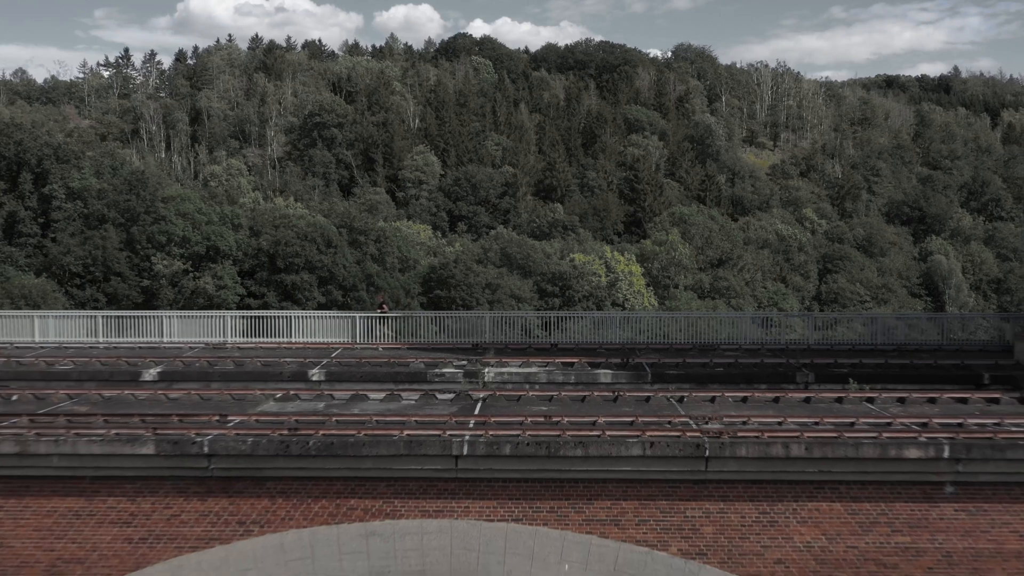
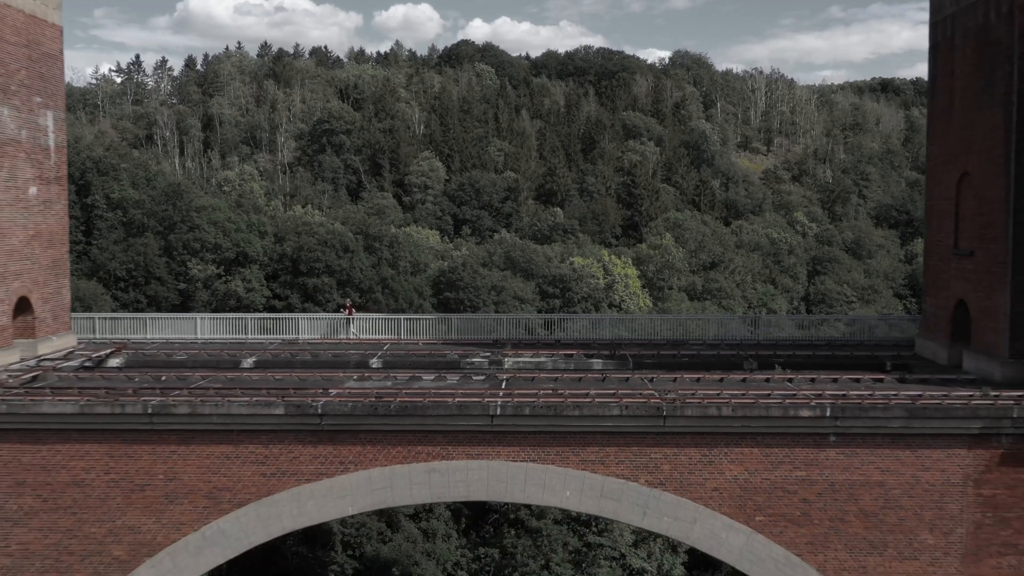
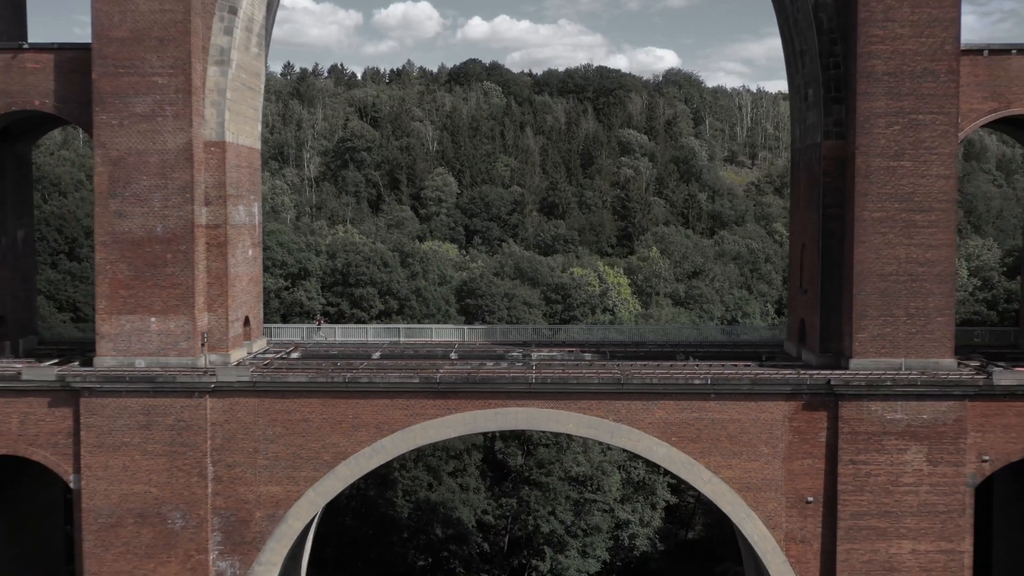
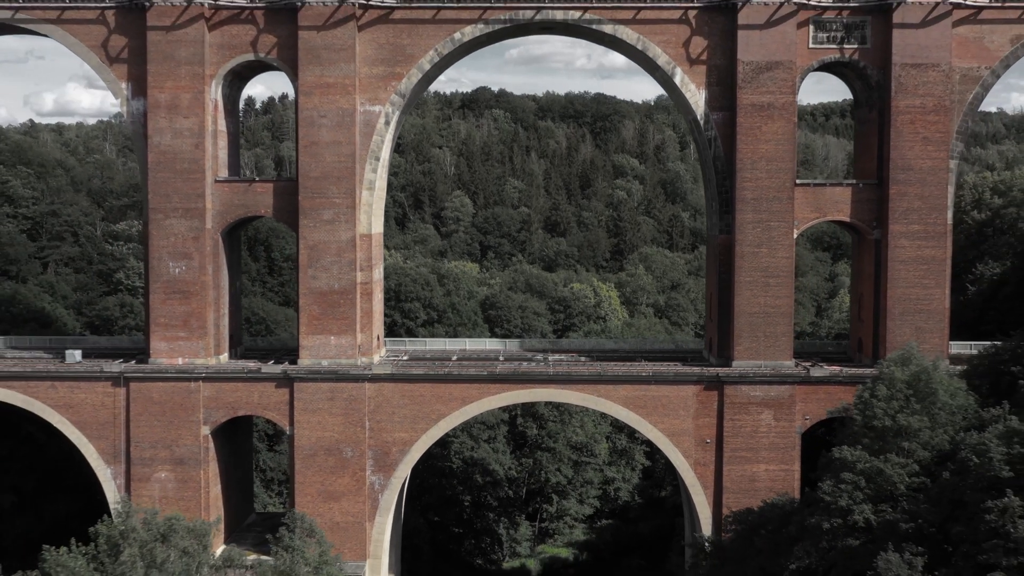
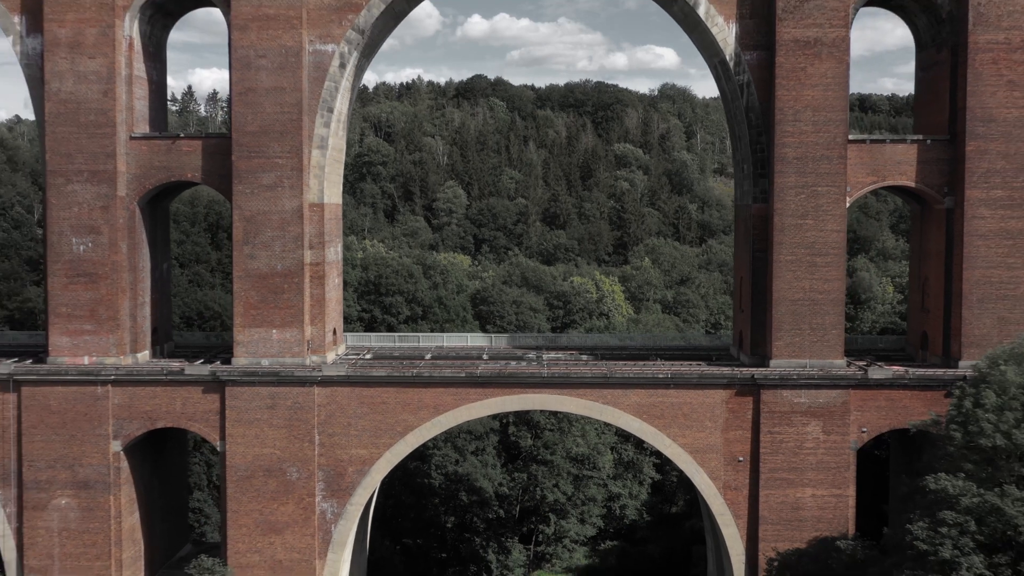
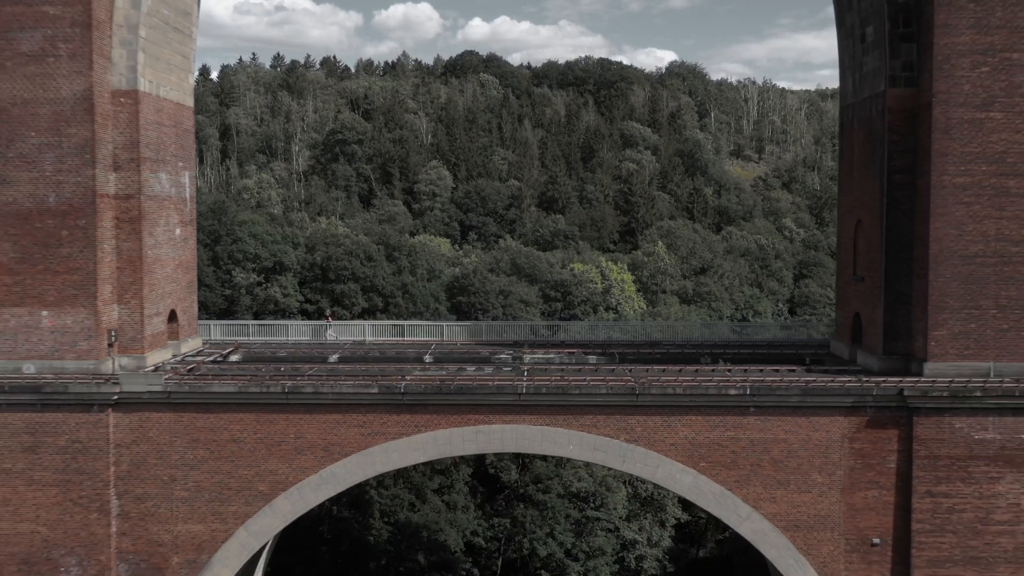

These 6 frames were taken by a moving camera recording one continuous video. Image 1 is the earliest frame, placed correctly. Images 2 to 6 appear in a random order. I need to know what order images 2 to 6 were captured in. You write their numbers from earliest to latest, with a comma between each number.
2, 6, 3, 5, 4
